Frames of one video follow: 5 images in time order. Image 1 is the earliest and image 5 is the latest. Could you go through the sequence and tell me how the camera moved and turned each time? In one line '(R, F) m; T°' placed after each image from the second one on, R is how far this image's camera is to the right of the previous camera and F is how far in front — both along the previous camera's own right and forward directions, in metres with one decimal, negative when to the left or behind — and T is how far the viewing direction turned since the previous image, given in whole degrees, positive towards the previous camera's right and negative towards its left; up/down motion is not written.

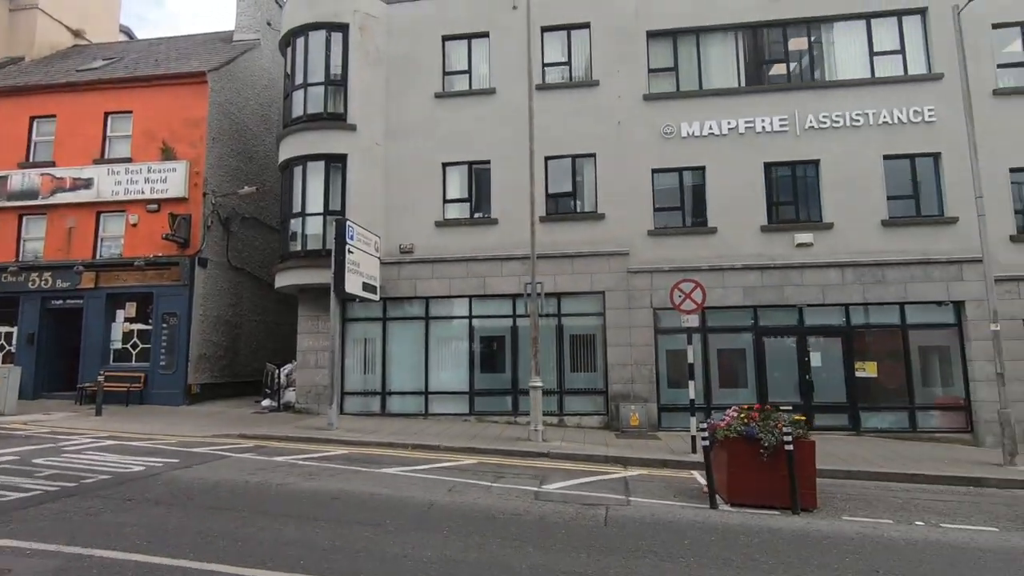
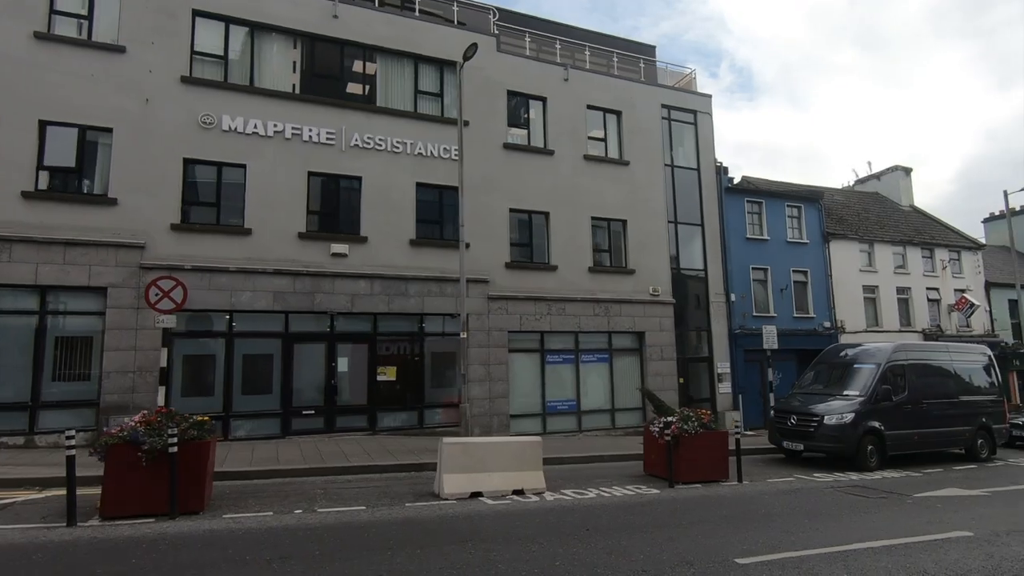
(+8.2, -1.7) m; +24°
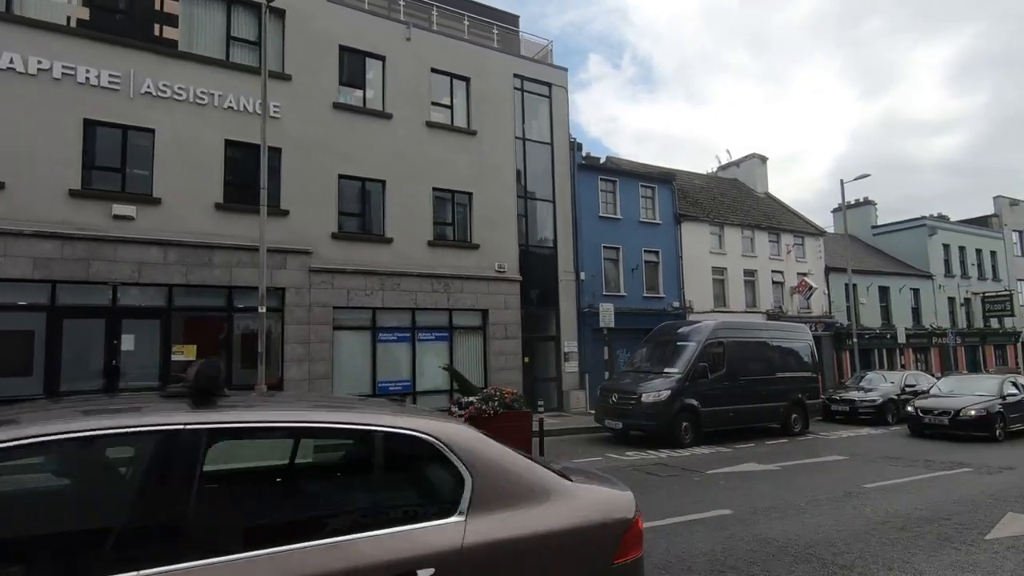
(+3.9, +0.6) m; +7°
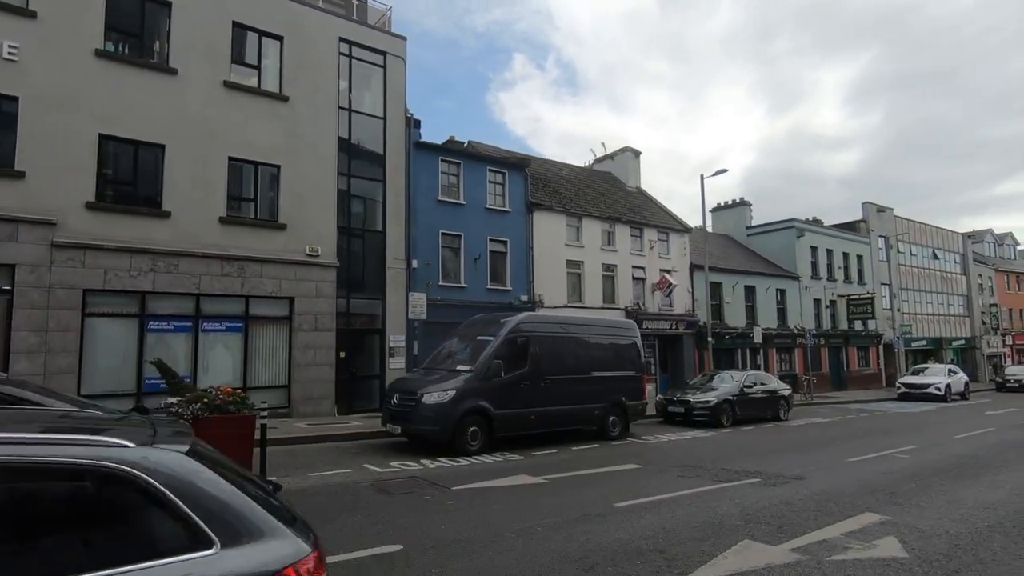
(+5.0, +1.3) m; +5°
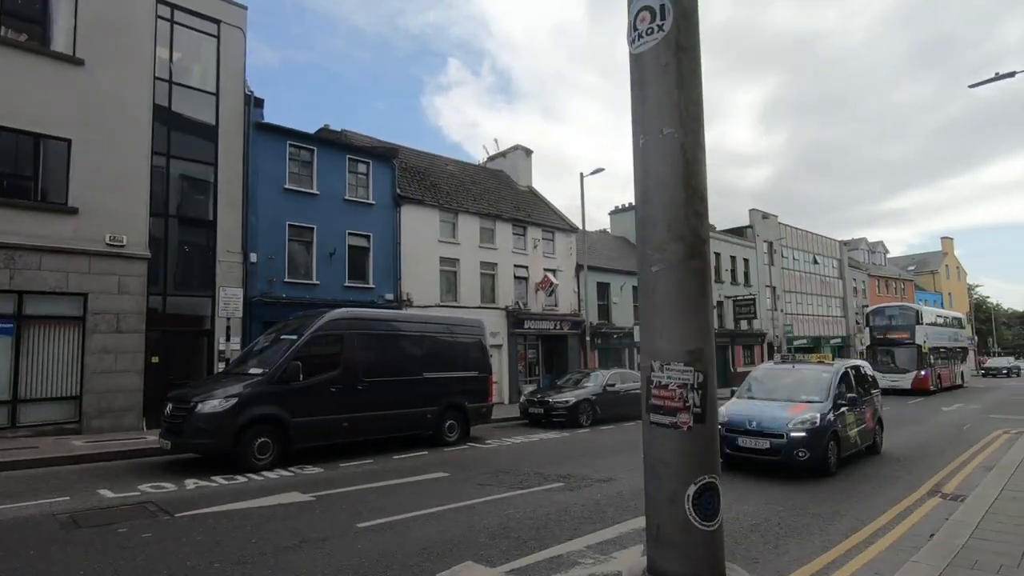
(+3.3, +0.9) m; +6°
